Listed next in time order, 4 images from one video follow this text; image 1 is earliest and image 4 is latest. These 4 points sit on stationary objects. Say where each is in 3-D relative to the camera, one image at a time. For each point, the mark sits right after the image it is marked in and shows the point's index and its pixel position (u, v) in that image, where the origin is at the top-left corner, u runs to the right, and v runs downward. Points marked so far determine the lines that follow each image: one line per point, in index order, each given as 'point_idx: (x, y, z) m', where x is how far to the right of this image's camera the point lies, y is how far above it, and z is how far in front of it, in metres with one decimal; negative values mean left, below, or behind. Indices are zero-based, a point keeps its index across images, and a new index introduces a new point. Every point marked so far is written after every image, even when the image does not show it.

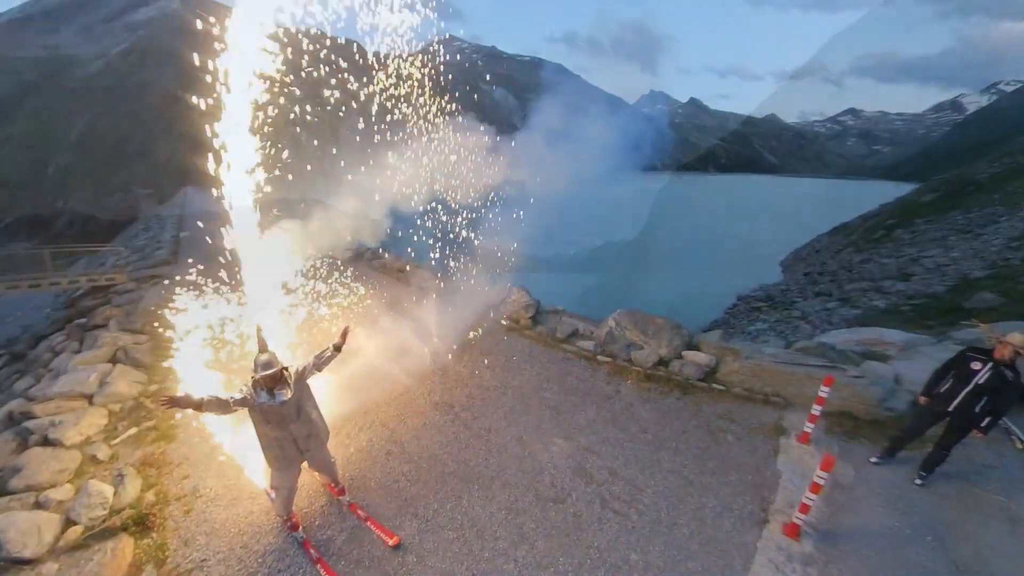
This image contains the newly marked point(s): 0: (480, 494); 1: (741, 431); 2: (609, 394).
0: (-0.6, -4.2, +7.9) m
1: (+5.6, -3.5, +9.4) m
2: (+2.7, -2.9, +10.7) m
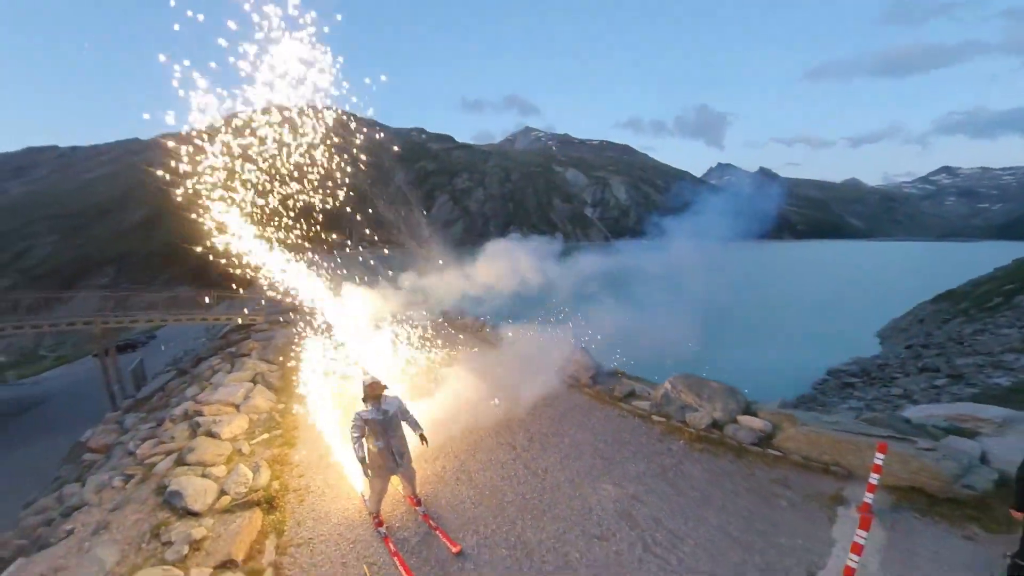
0: (+0.5, -5.5, +9.0) m
1: (+6.9, -5.1, +9.4) m
2: (+4.3, -4.7, +11.3) m
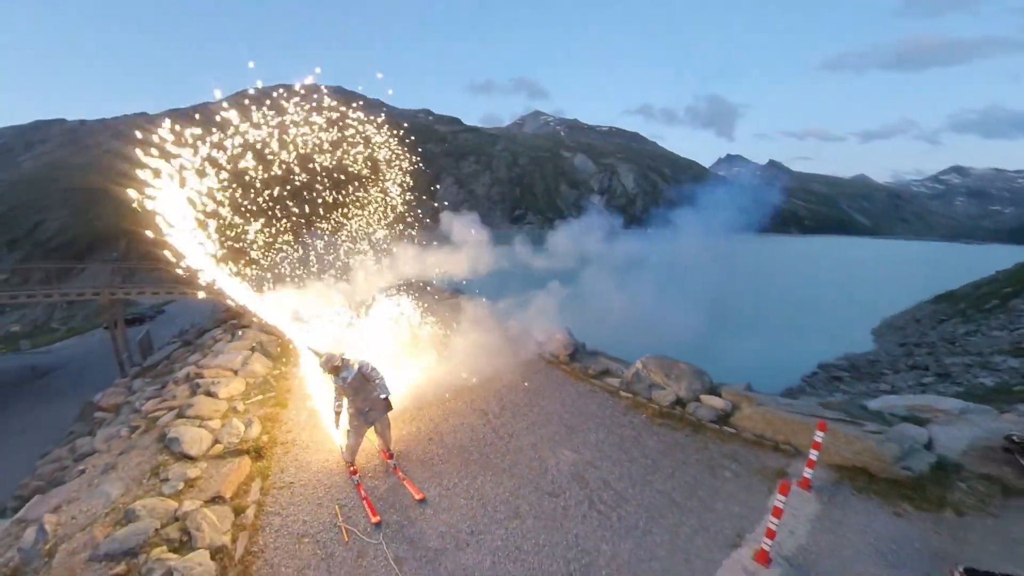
0: (-0.5, -4.8, +9.8) m
1: (+5.9, -4.7, +10.0) m
2: (+3.4, -4.2, +12.0) m
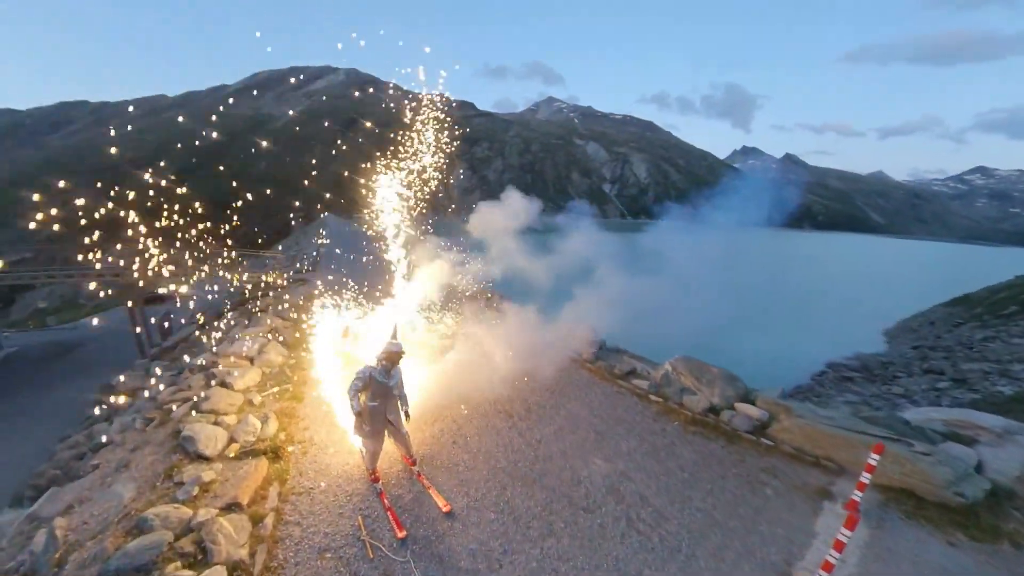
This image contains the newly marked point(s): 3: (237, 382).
0: (+0.2, -4.8, +9.2) m
1: (+6.6, -4.9, +9.5) m
2: (+4.2, -4.2, +11.4) m
3: (-9.0, -3.0, +12.5) m
